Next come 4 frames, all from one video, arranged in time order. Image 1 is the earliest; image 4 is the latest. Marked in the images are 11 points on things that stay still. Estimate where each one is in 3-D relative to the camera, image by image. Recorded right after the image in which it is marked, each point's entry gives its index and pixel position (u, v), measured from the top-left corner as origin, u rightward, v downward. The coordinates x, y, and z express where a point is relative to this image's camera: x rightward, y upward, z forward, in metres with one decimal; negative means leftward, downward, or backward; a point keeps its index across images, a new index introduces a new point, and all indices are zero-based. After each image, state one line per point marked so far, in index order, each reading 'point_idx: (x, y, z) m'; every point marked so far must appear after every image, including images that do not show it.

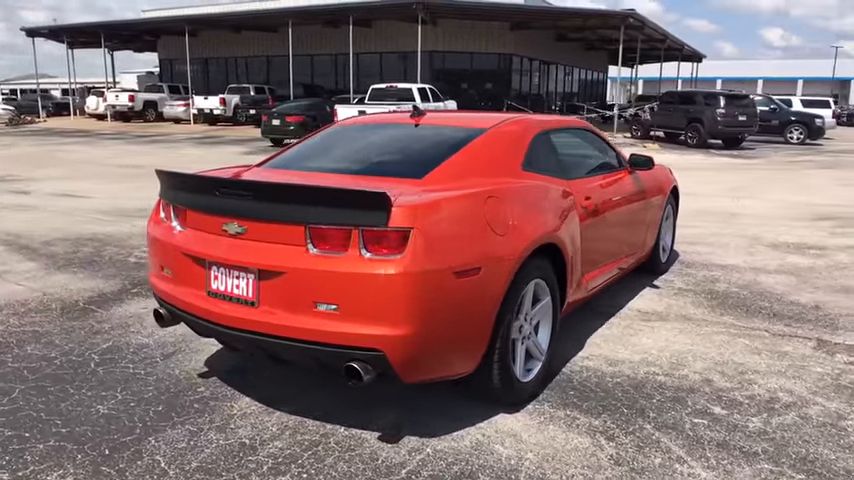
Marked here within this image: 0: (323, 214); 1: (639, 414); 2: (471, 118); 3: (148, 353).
0: (-0.5, +0.1, +2.9) m
1: (+1.2, -1.0, +3.5) m
2: (+0.3, +0.8, +4.3) m
3: (-1.9, -0.8, +4.4) m
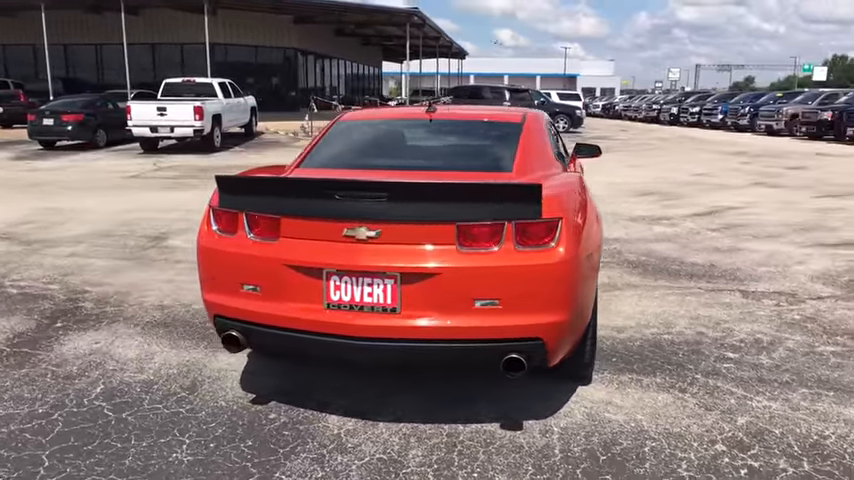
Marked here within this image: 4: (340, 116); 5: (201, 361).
0: (+0.2, +0.1, +2.9) m
1: (+1.6, -0.8, +4.1) m
2: (+0.4, +0.9, +4.5) m
3: (-1.6, -0.9, +3.8) m
4: (-0.7, +0.9, +4.6) m
5: (-1.5, -0.8, +4.2) m
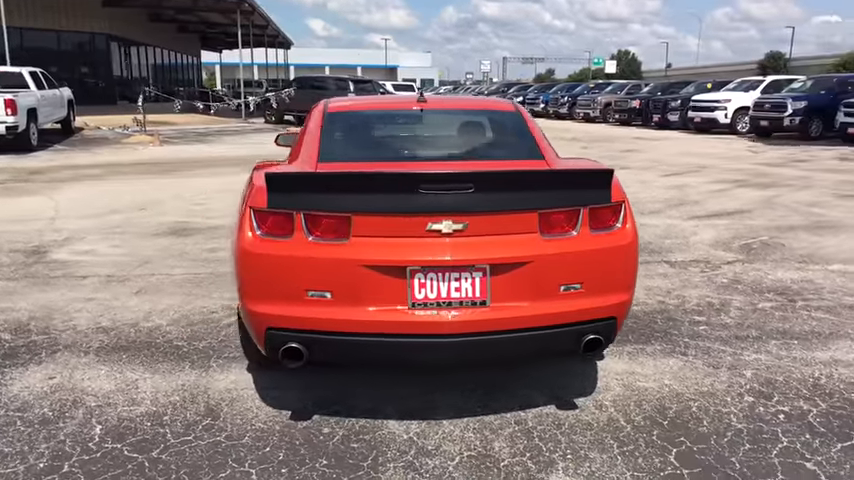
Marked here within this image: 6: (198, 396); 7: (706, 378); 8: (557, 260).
0: (+0.6, +0.2, +3.0) m
1: (+1.7, -0.7, +4.5) m
2: (+0.3, +1.0, +4.5) m
3: (-1.3, -0.9, +3.3) m
4: (-0.8, +0.9, +4.3) m
5: (-1.4, -0.8, +3.8) m
6: (-1.3, -0.9, +3.6) m
7: (+1.6, -0.8, +3.8) m
8: (+0.6, -0.1, +2.9) m
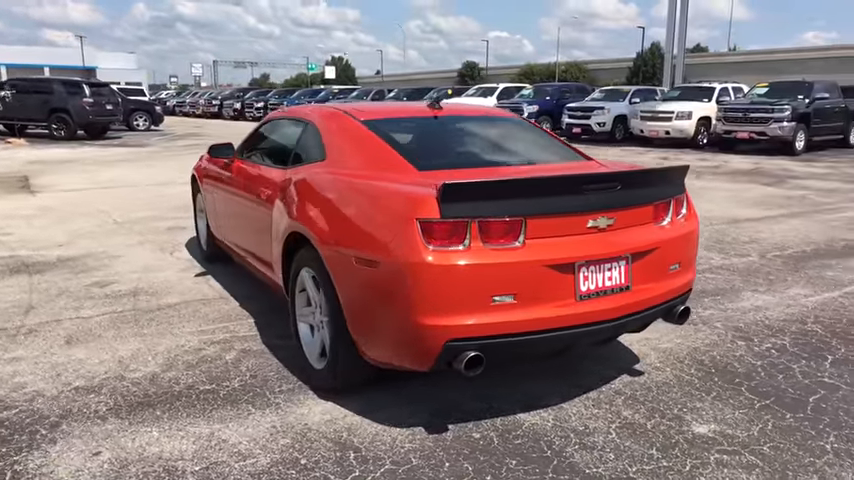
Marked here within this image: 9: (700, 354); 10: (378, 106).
0: (+1.3, +0.3, +3.5) m
1: (+1.7, -0.5, +5.3) m
2: (+0.3, +1.0, +4.7) m
3: (-0.5, -1.0, +3.1) m
4: (-0.6, +0.8, +4.1) m
5: (-0.8, -1.0, +3.4) m
6: (-0.6, -1.0, +3.3) m
7: (+2.0, -0.7, +4.7) m
8: (+1.3, 0.0, +3.4) m
9: (+1.8, -0.8, +4.3) m
10: (-0.4, +0.9, +4.4) m
